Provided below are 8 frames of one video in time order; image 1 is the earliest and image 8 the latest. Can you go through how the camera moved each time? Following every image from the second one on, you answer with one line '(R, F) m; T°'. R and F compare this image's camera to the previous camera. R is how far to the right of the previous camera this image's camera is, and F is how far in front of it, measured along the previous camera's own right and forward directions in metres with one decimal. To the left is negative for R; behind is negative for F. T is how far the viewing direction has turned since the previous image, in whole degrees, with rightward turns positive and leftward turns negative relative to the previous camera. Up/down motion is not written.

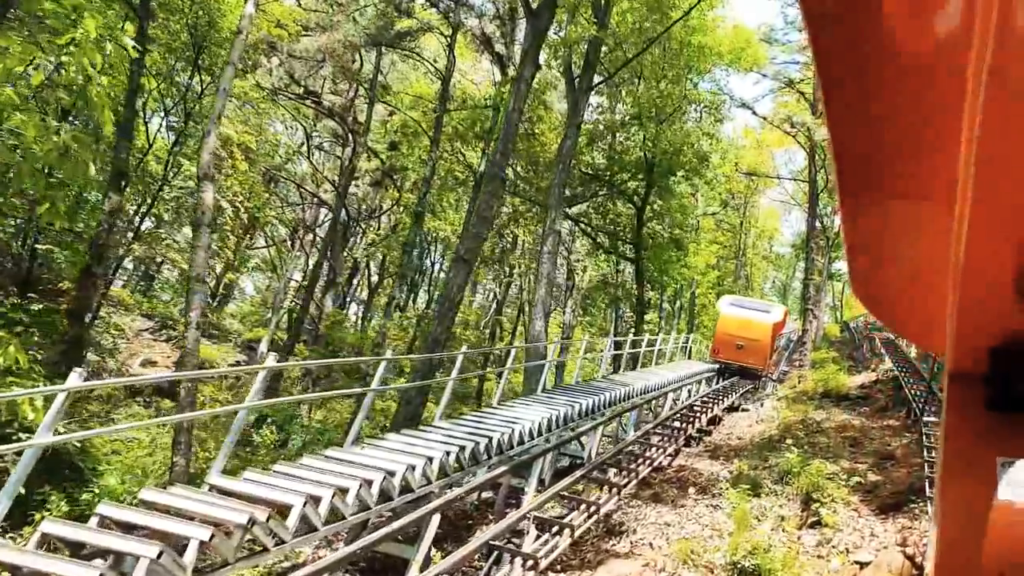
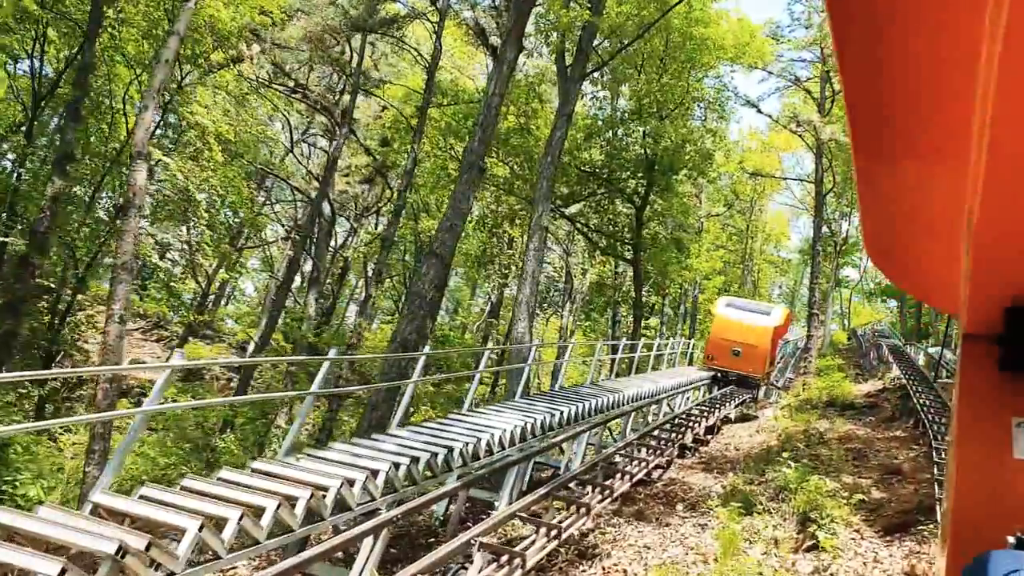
(+0.3, +0.8) m; 0°
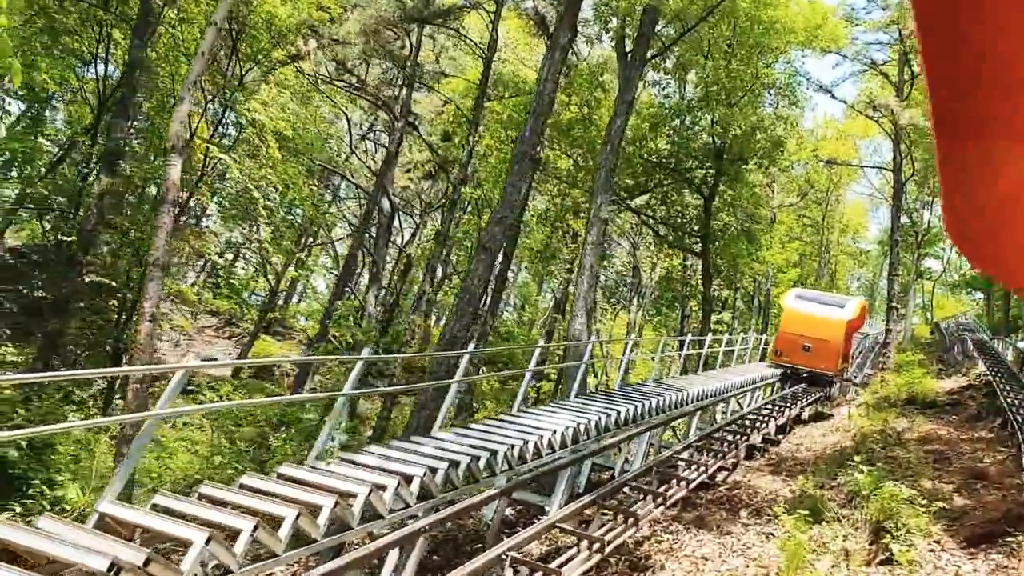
(+0.2, +0.4) m; -4°
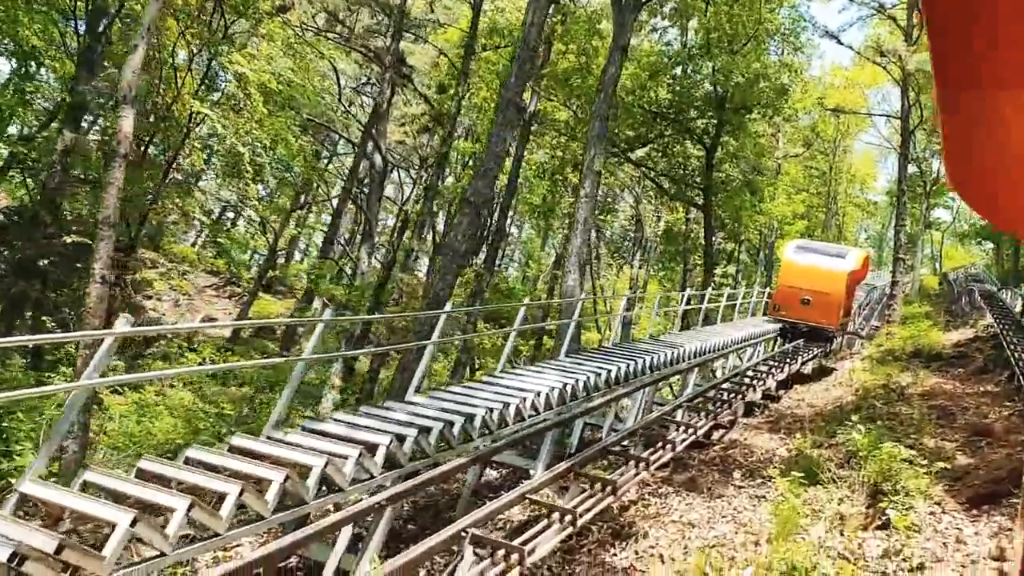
(+0.2, +0.4) m; -1°
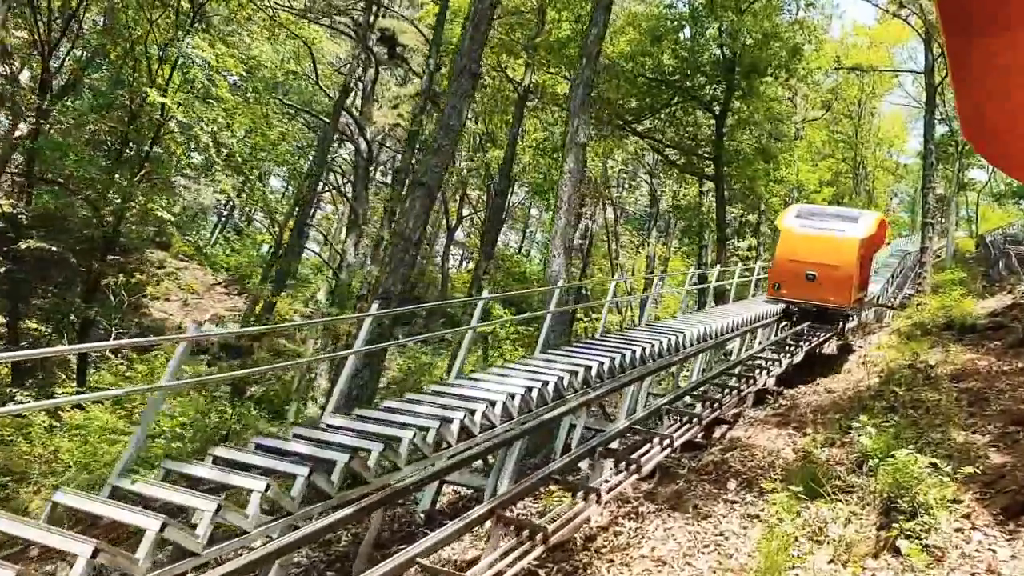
(+0.6, +1.1) m; -2°
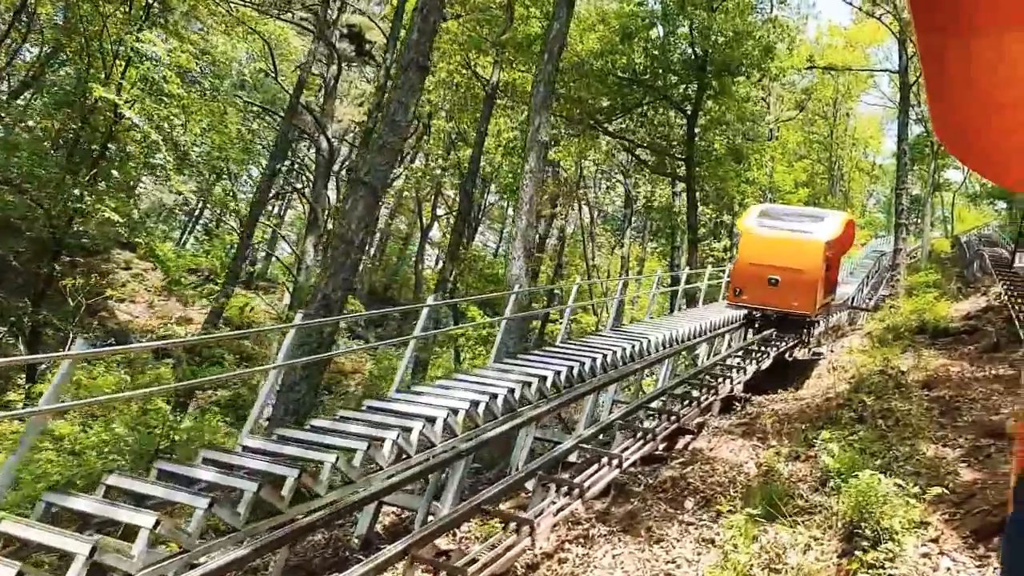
(+0.3, +0.4) m; +1°
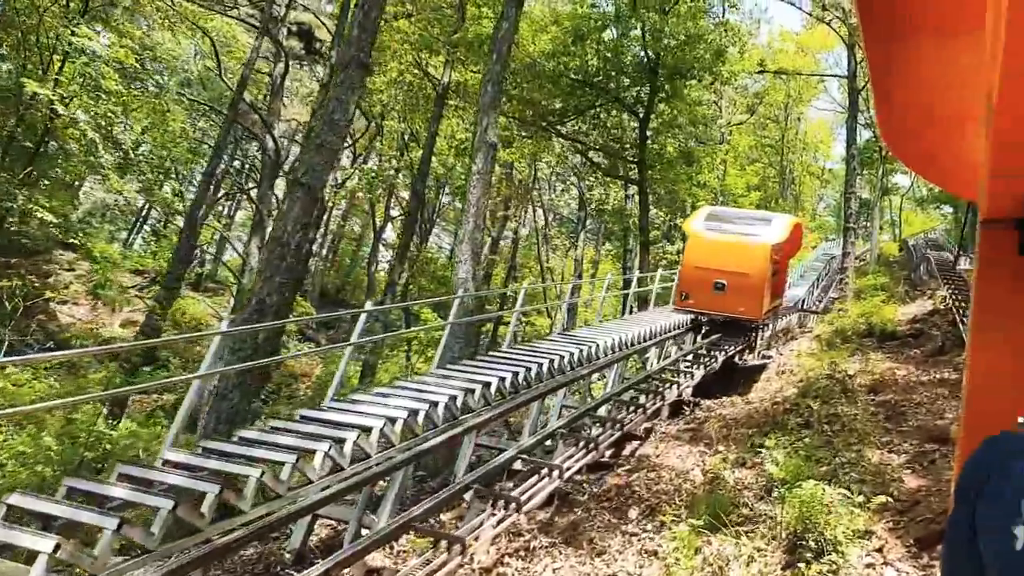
(+0.1, +0.2) m; +3°
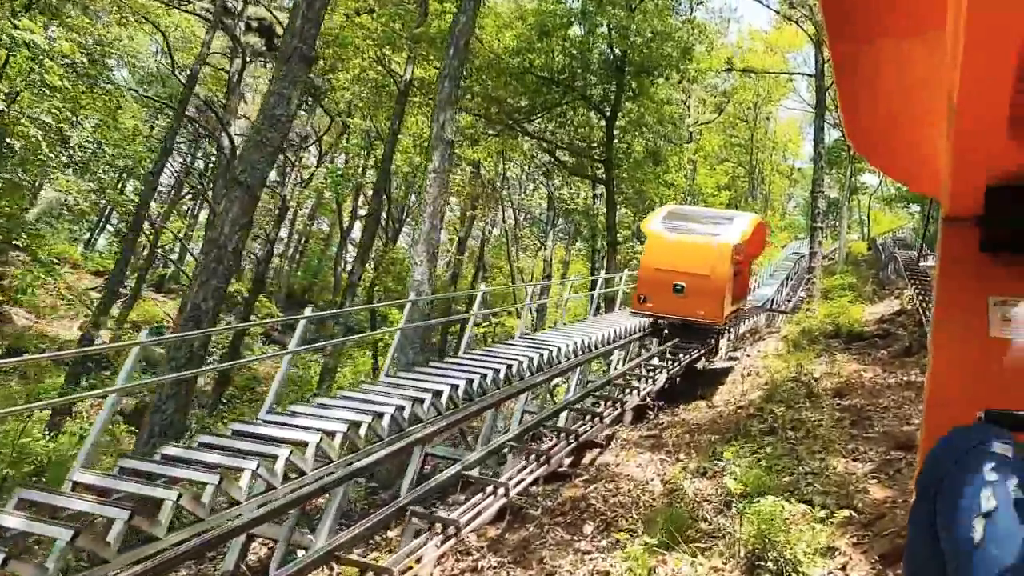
(+0.2, +0.3) m; +2°
